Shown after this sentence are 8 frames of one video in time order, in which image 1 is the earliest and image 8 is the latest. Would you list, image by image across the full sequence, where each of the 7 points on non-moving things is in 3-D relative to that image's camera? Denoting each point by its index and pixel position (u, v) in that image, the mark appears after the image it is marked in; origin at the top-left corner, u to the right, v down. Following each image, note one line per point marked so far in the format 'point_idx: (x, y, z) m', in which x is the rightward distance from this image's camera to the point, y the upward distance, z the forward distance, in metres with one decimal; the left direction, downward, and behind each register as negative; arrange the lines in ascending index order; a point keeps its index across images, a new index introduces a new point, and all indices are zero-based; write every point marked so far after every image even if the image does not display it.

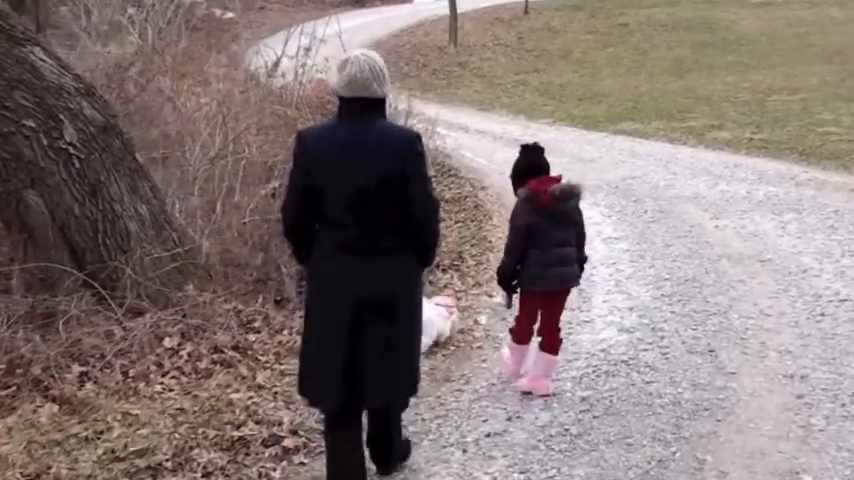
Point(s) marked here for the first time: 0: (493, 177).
0: (+1.0, +0.9, +13.5) m
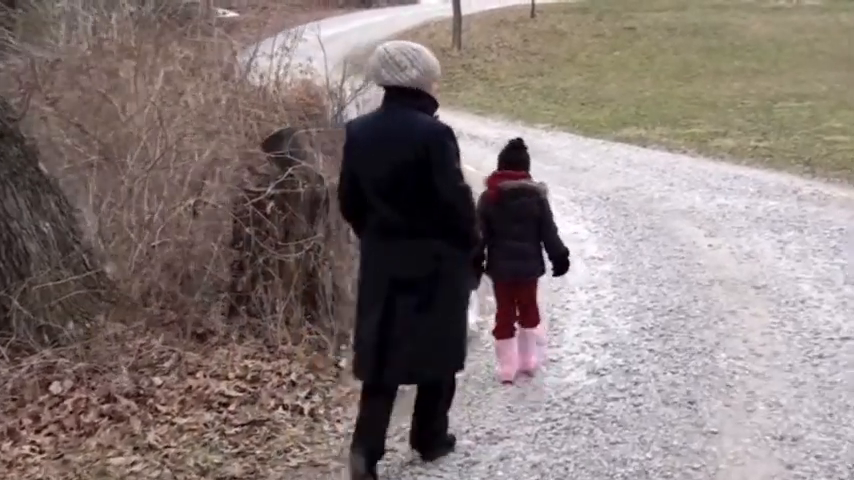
0: (+0.7, +0.7, +12.7) m
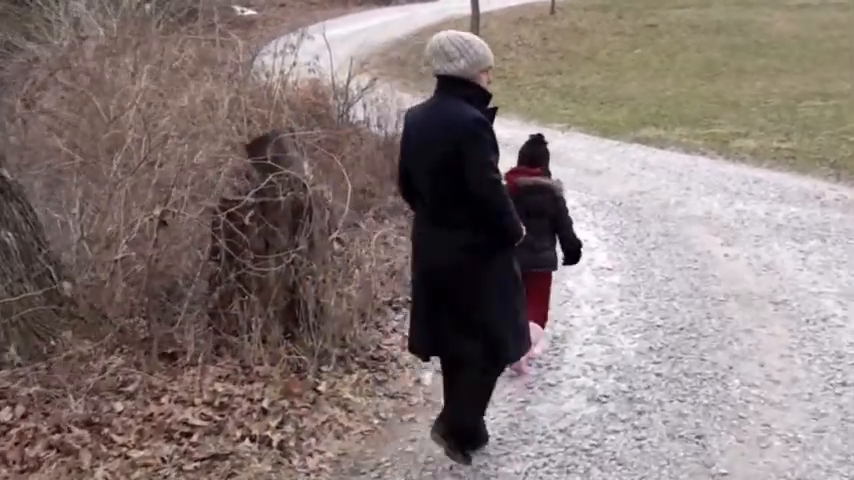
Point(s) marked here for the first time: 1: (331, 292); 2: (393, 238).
0: (+0.8, +0.7, +12.2) m
1: (-0.6, -0.4, +6.0) m
2: (-0.4, 0.0, +9.4) m
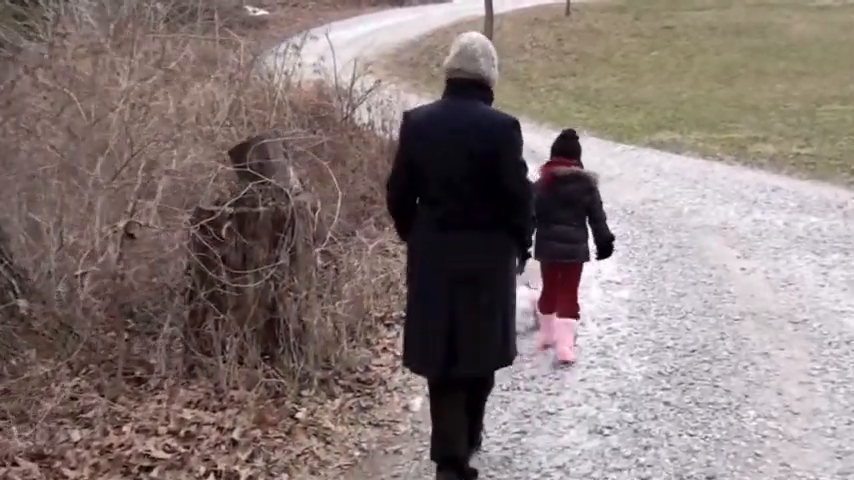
0: (+0.9, +0.5, +11.7) m
1: (-0.7, -0.4, +5.6) m
2: (-0.4, -0.1, +8.9) m
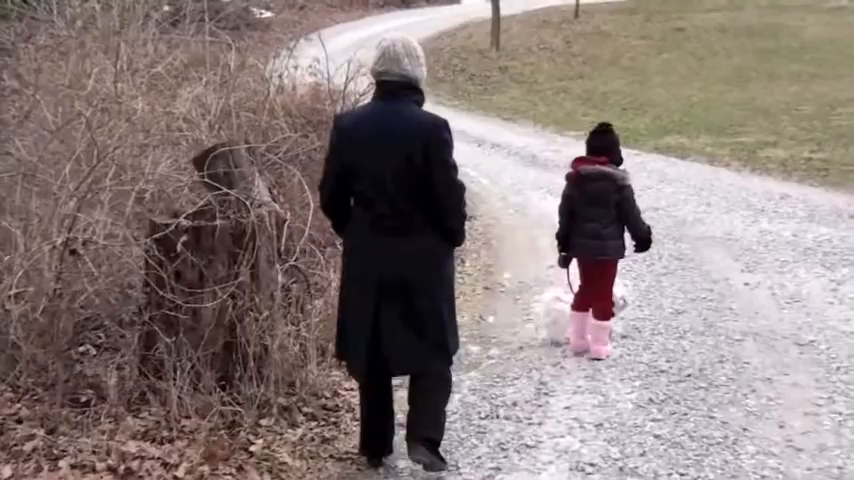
0: (+0.8, +0.4, +11.3) m
1: (-0.9, -0.5, +5.2) m
2: (-0.5, -0.2, +8.5) m
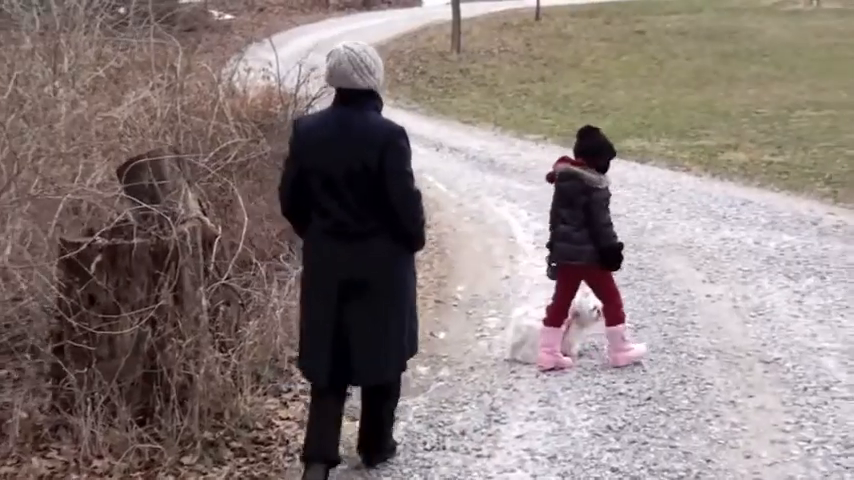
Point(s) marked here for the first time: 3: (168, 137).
0: (+0.2, +0.3, +10.9) m
1: (-1.2, -0.6, +4.7) m
2: (-0.9, -0.3, +8.1) m
3: (-2.0, +0.8, +6.5) m
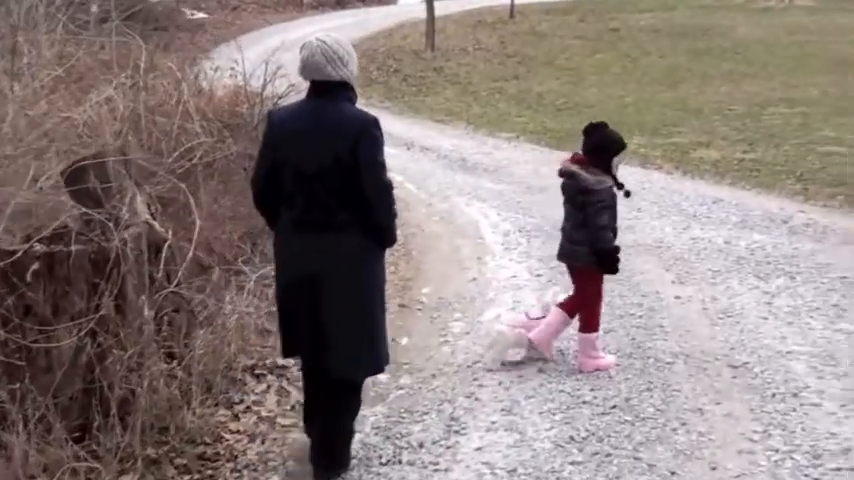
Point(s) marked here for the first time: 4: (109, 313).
0: (-0.2, +0.3, +10.7) m
1: (-1.4, -0.7, +4.5) m
2: (-1.2, -0.3, +7.9) m
3: (-2.2, +0.7, +6.2) m
4: (-1.6, -0.4, +4.3) m
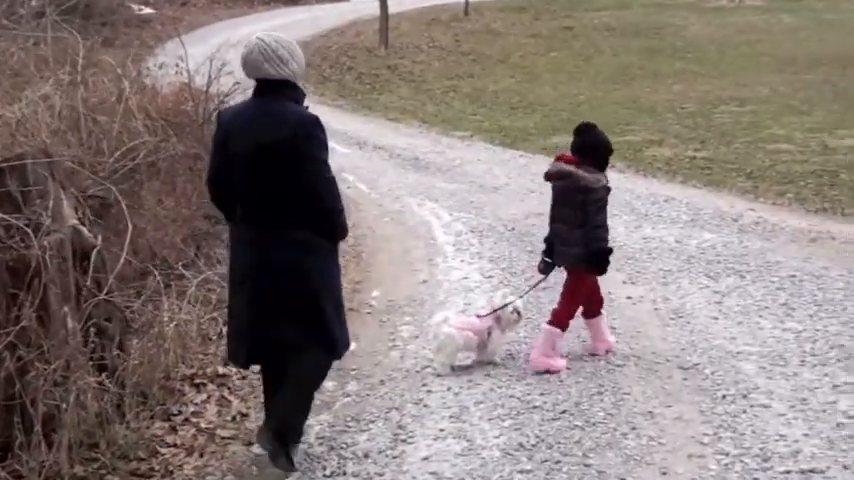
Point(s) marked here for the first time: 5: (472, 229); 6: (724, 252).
0: (-0.8, +0.3, +10.6) m
1: (-1.7, -0.7, +4.3) m
2: (-1.7, -0.3, +7.6) m
3: (-2.6, +0.7, +6.0) m
4: (-1.8, -0.4, +4.1) m
5: (+0.5, +0.1, +9.7) m
6: (+2.9, -0.1, +8.6) m
